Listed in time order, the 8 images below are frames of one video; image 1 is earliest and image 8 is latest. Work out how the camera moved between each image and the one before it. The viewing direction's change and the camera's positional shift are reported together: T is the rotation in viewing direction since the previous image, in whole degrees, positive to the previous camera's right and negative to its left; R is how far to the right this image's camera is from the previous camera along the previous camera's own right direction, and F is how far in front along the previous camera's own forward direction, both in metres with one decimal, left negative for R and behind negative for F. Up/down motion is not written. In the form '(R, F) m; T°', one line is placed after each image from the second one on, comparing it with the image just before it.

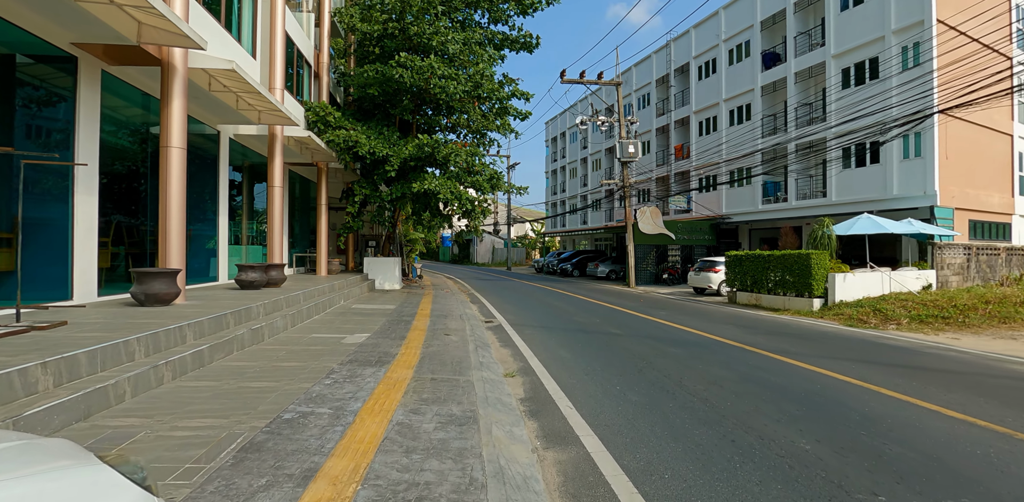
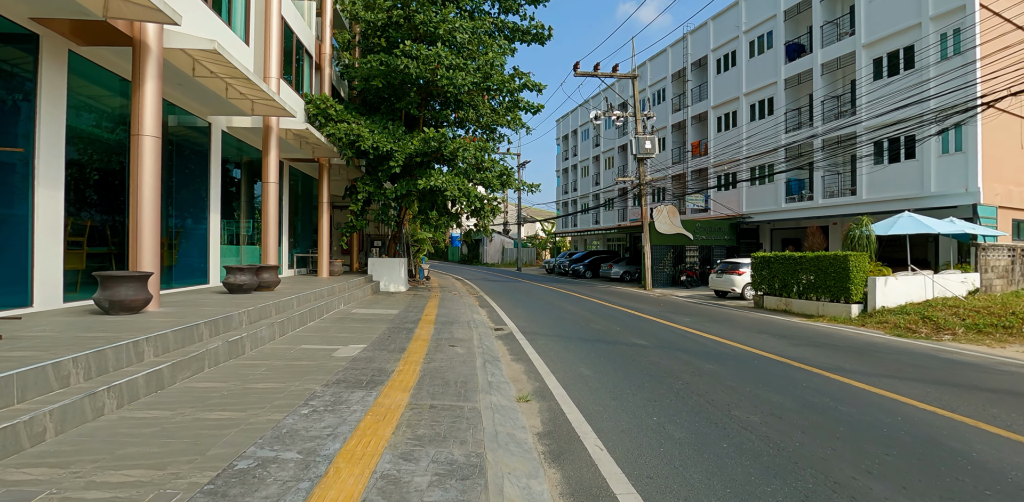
(-0.1, +0.9) m; -1°
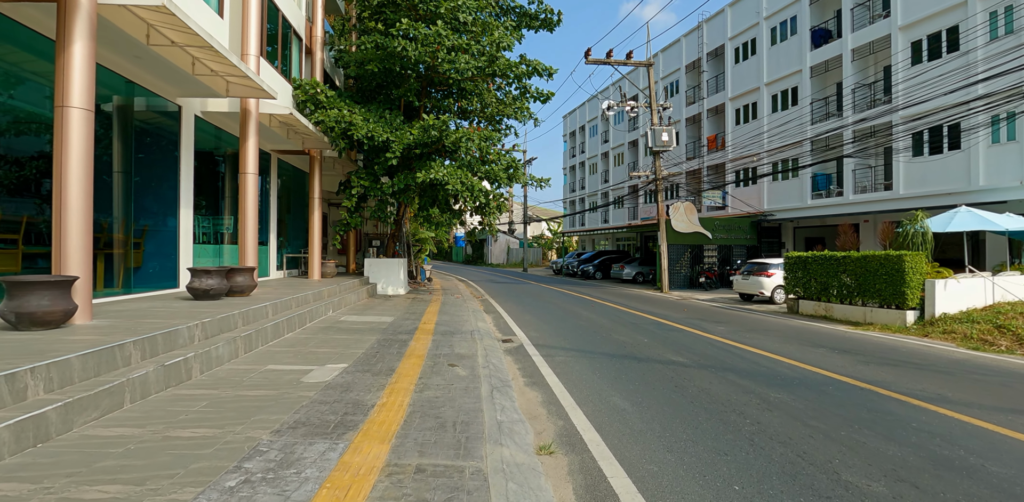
(-0.1, +1.4) m; -1°
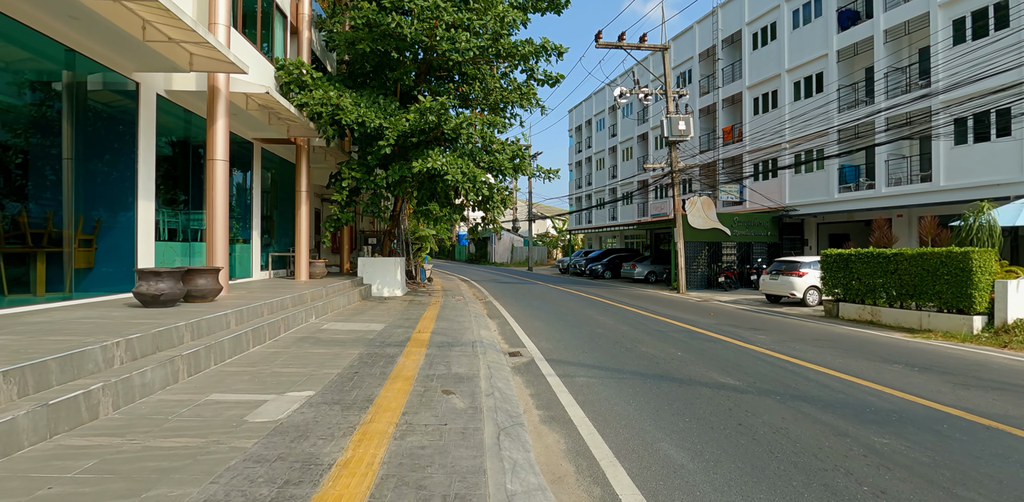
(-0.1, +1.3) m; 0°
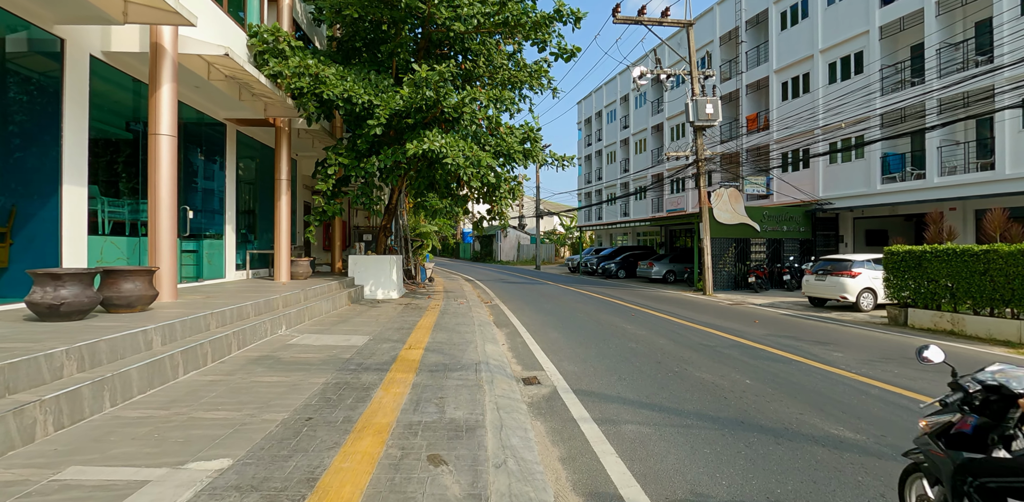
(-0.1, +1.7) m; -1°
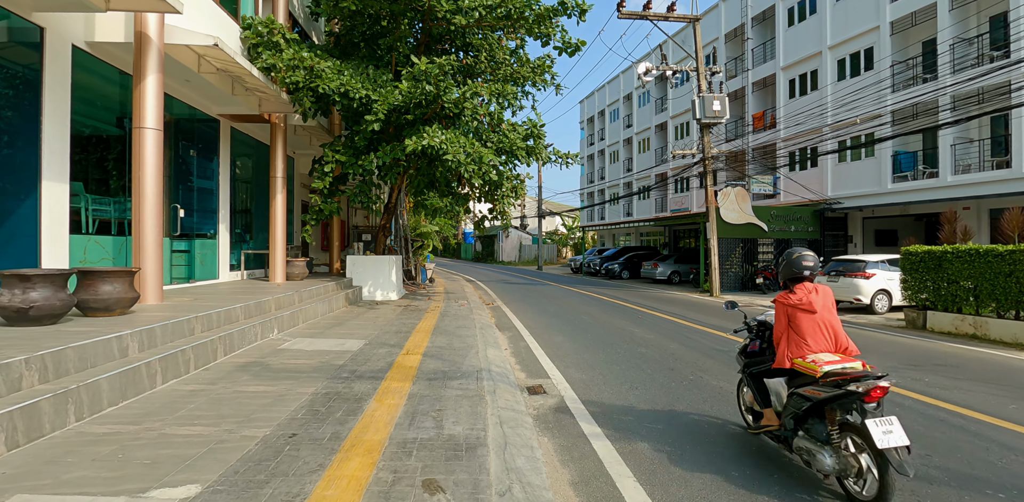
(0.0, +0.4) m; 0°
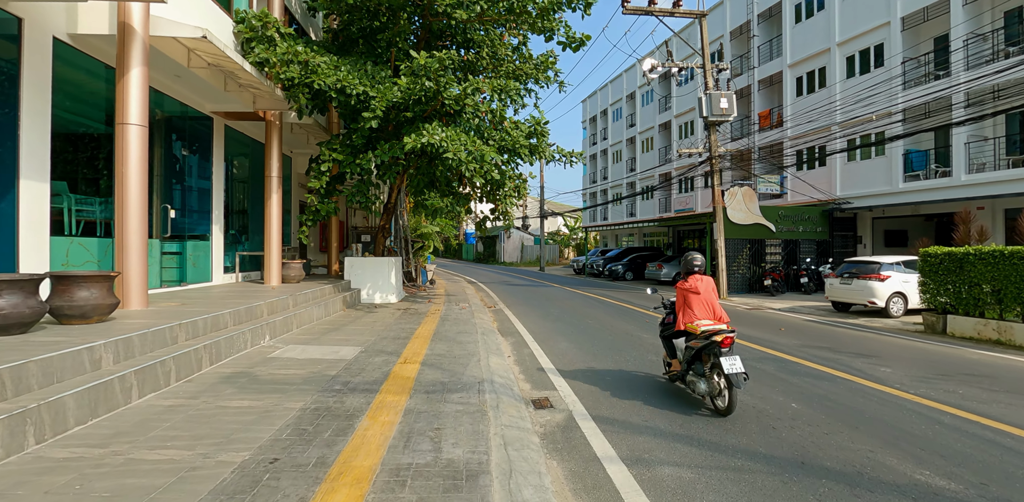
(0.0, +0.4) m; 0°
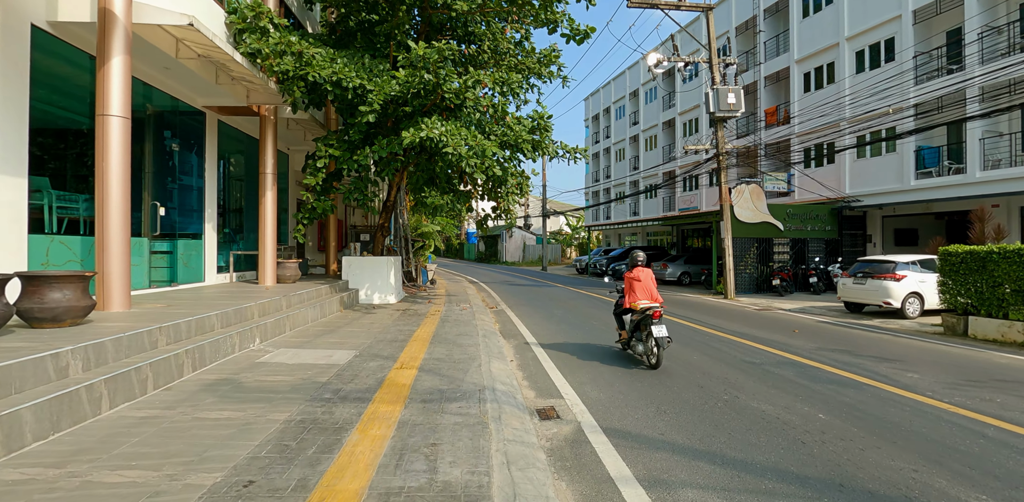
(0.0, +0.4) m; 0°
